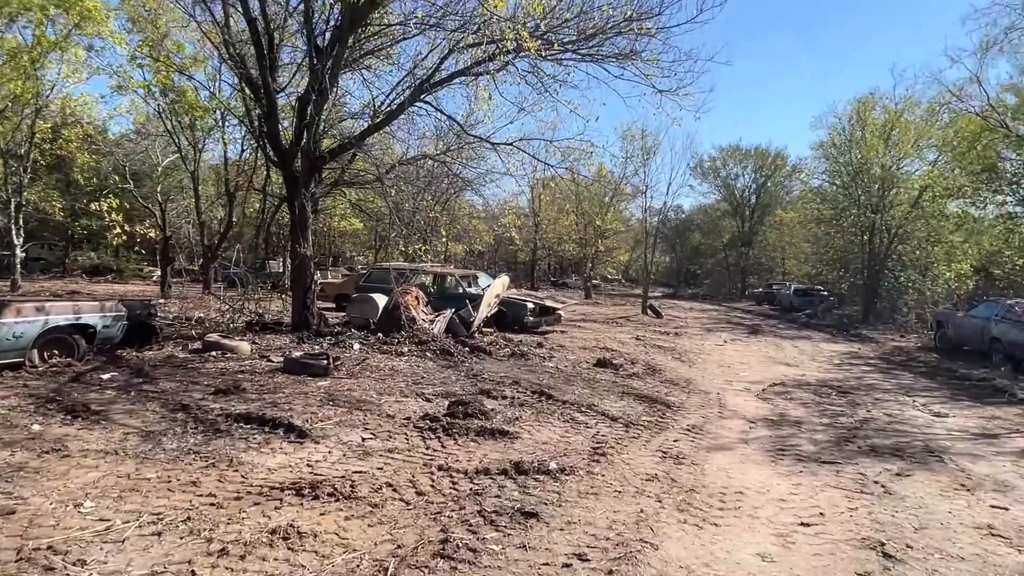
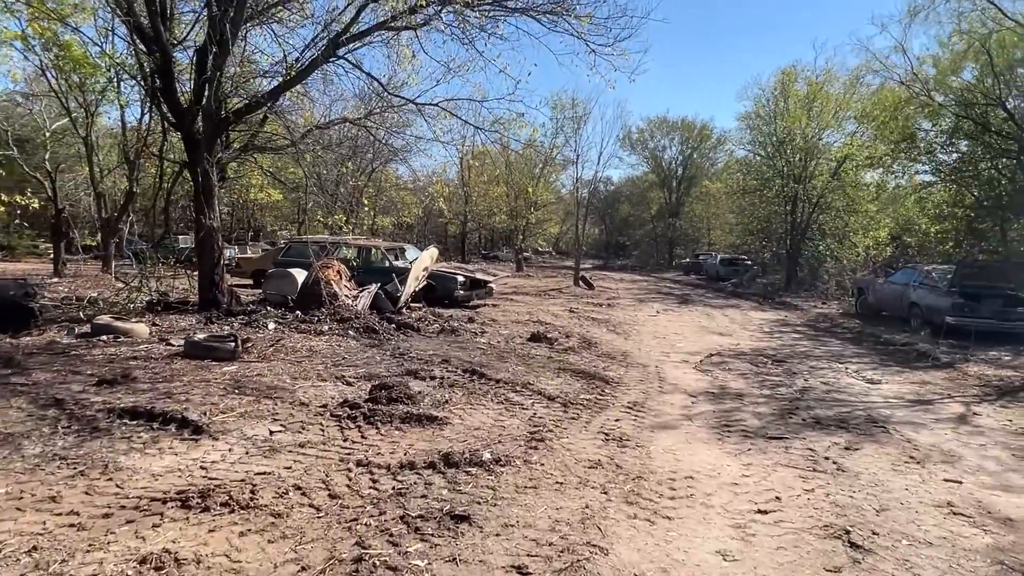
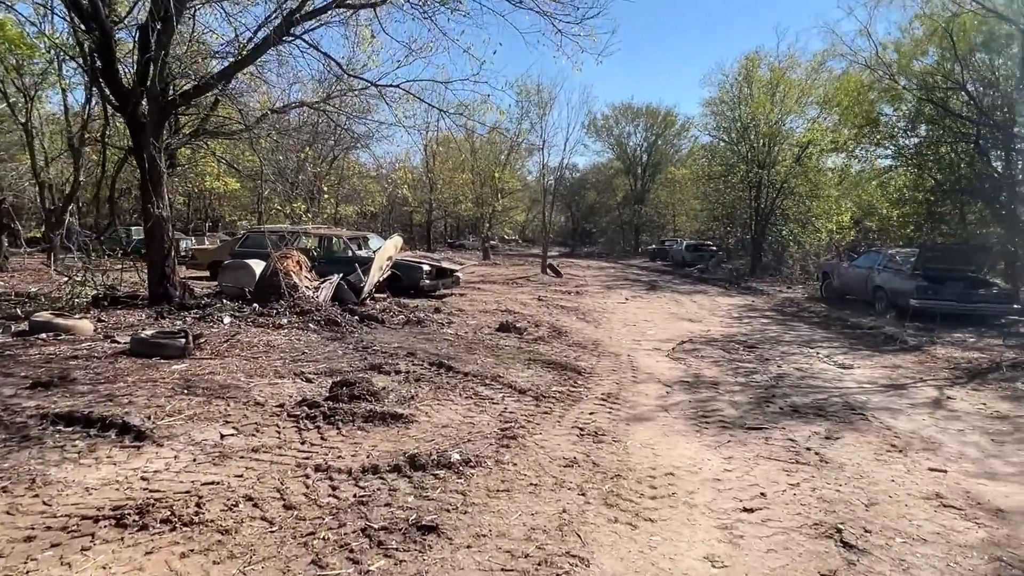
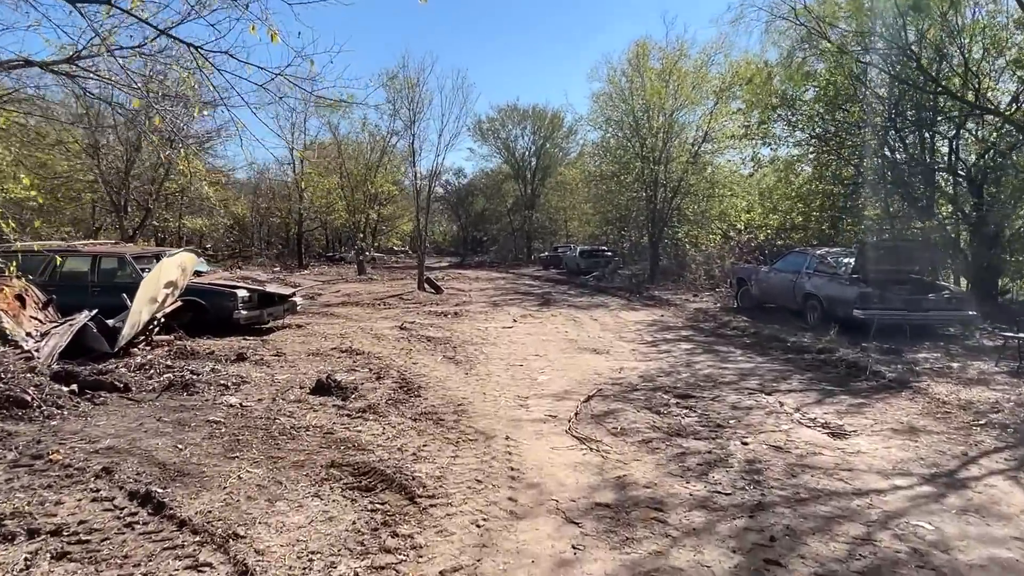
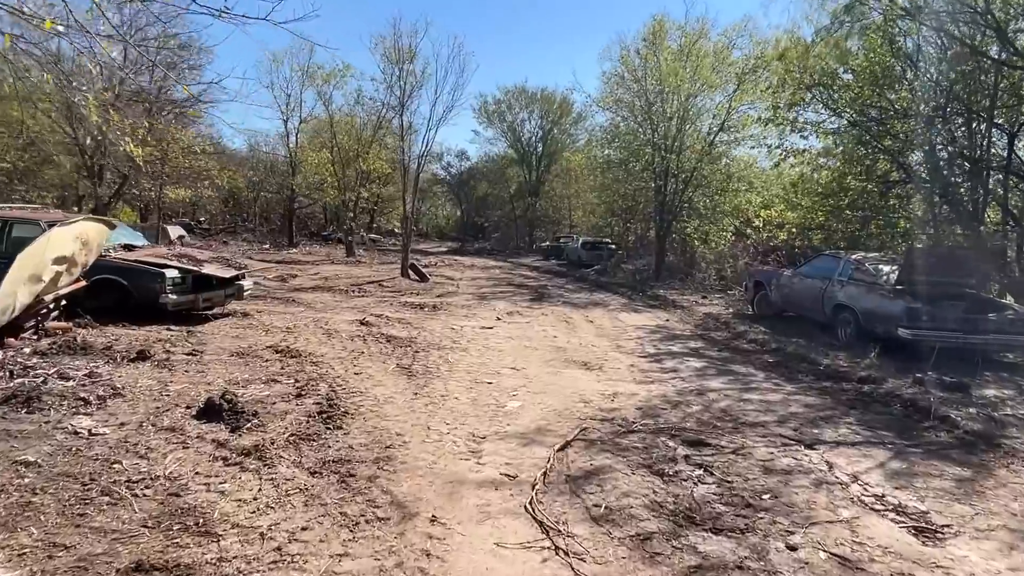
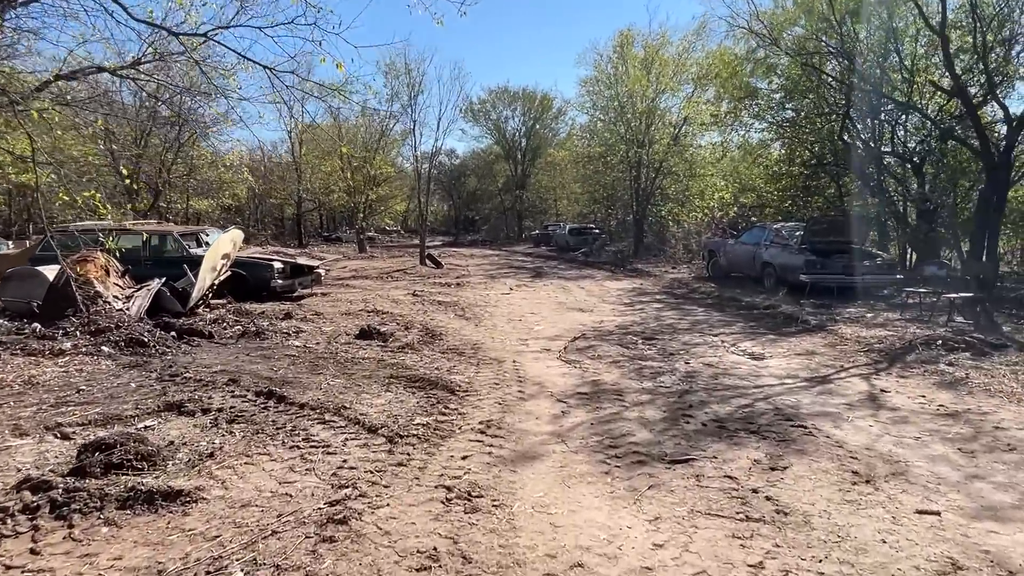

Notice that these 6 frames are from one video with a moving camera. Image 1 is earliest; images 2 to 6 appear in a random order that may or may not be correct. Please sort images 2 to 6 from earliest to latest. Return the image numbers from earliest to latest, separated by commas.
2, 3, 6, 4, 5
